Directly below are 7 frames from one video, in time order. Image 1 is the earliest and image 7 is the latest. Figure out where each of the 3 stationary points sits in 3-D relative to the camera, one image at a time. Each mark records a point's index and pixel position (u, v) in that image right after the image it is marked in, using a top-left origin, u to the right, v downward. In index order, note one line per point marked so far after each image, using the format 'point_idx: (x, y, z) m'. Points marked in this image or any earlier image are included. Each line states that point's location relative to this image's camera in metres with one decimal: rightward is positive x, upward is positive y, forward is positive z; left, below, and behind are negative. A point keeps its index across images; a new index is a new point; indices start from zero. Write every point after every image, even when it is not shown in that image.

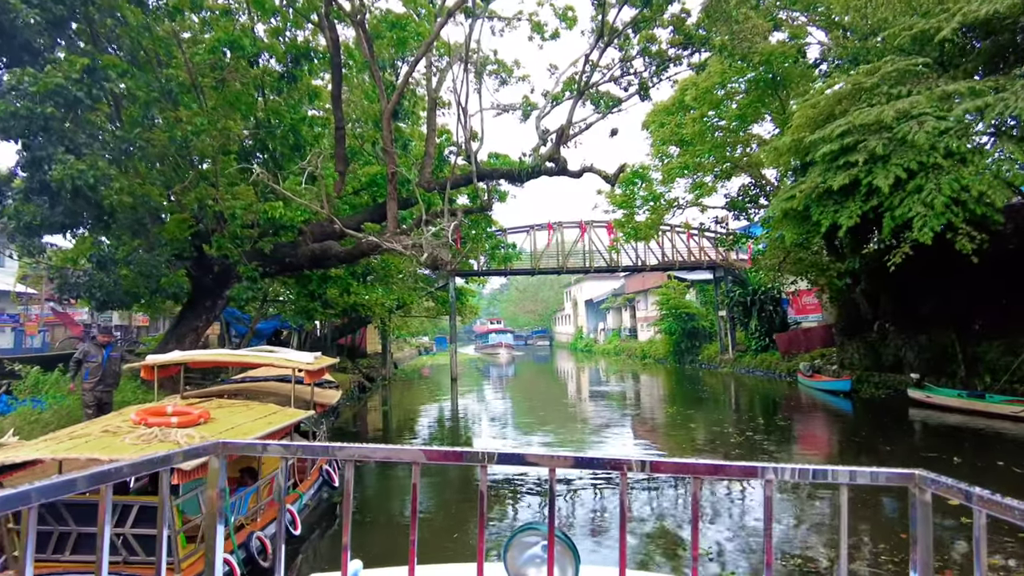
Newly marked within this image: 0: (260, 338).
0: (-6.1, -1.2, +15.9) m
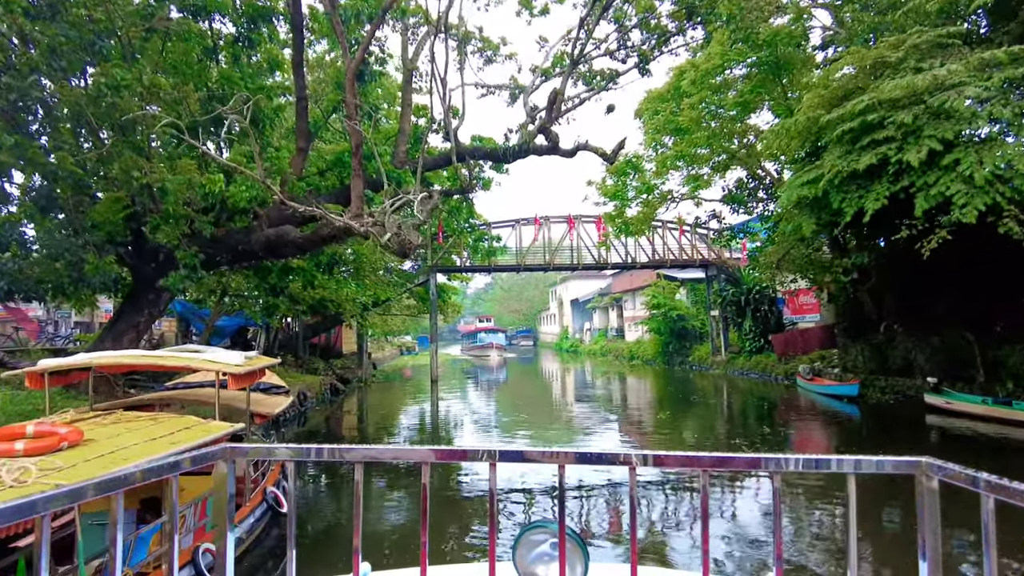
0: (-6.4, -1.1, +14.7) m
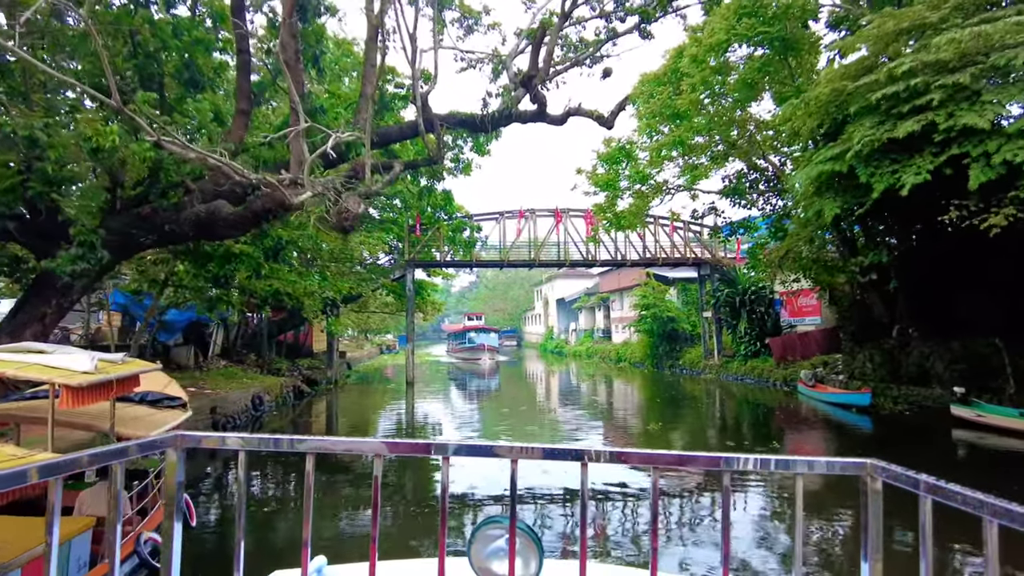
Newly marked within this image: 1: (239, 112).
0: (-6.8, -0.9, +13.3) m
1: (-3.0, +2.0, +7.4) m
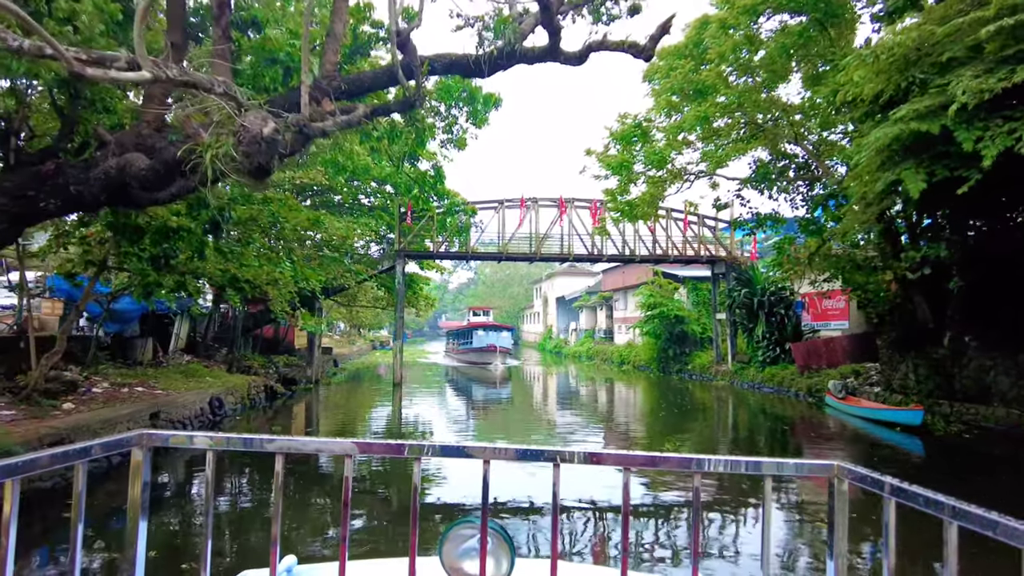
0: (-6.9, -0.6, +11.7) m
1: (-3.0, +2.1, +5.8) m
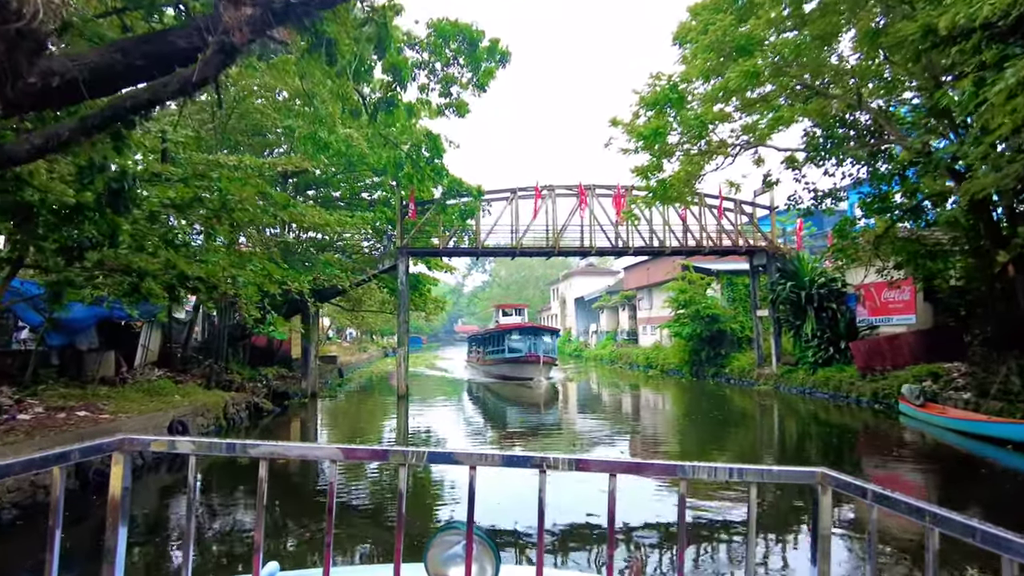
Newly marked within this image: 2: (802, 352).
0: (-6.6, -0.7, +10.0) m
1: (-3.0, +2.2, +4.0) m
2: (+7.3, -1.6, +16.9) m
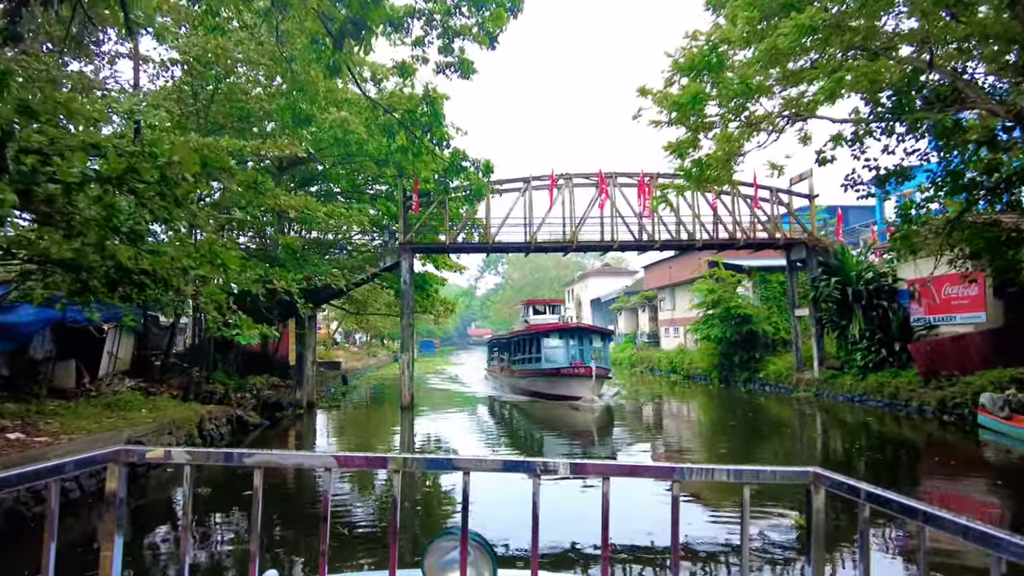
0: (-6.4, -0.7, +8.7) m
1: (-2.9, +2.2, +2.6) m
2: (+7.7, -1.5, +15.3) m
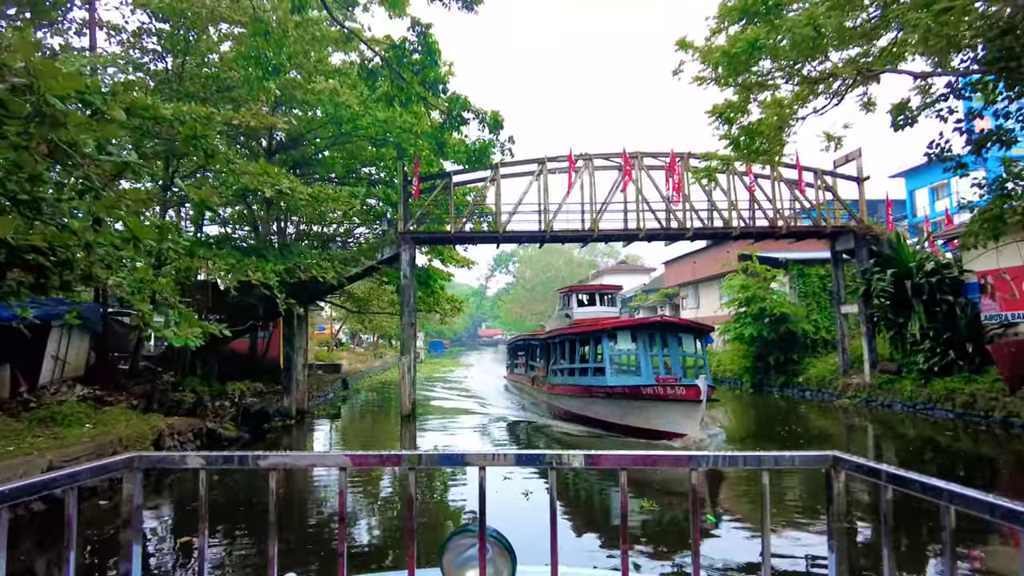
0: (-6.3, -0.6, +7.2) m
1: (-2.9, +2.3, +1.1) m
2: (+8.0, -1.4, +13.5) m
